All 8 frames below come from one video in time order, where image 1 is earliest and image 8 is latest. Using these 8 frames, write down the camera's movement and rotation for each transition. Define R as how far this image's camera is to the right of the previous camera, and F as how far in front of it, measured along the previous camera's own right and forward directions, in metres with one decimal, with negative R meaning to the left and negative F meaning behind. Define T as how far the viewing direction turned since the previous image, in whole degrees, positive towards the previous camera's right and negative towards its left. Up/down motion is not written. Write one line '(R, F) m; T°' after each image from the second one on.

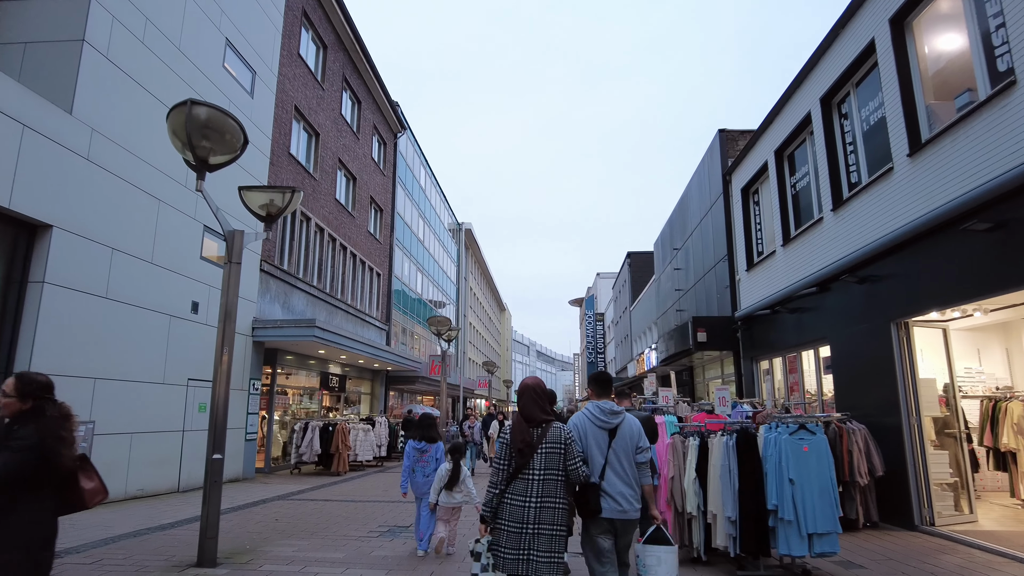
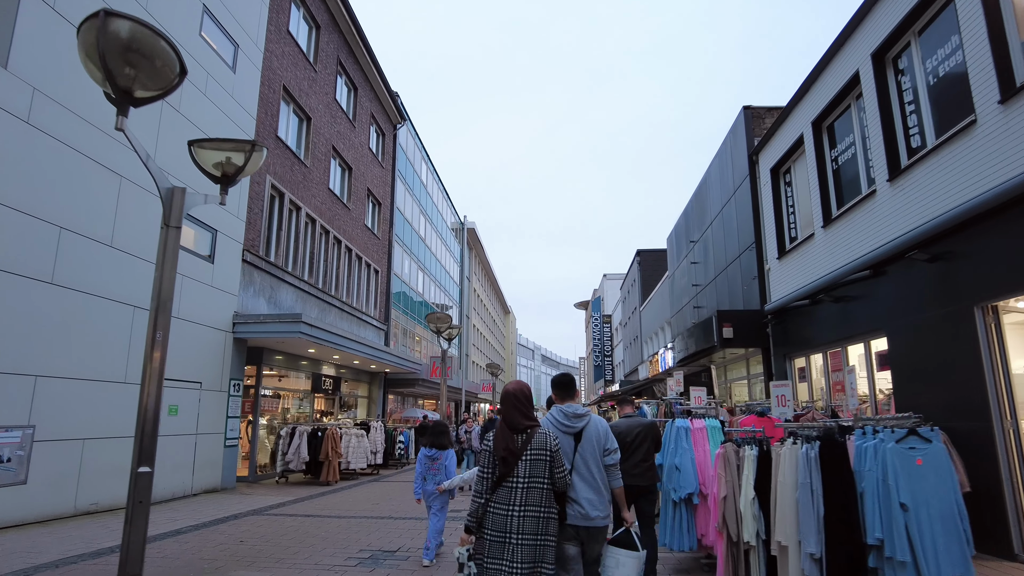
(0.0, +1.3) m; 0°
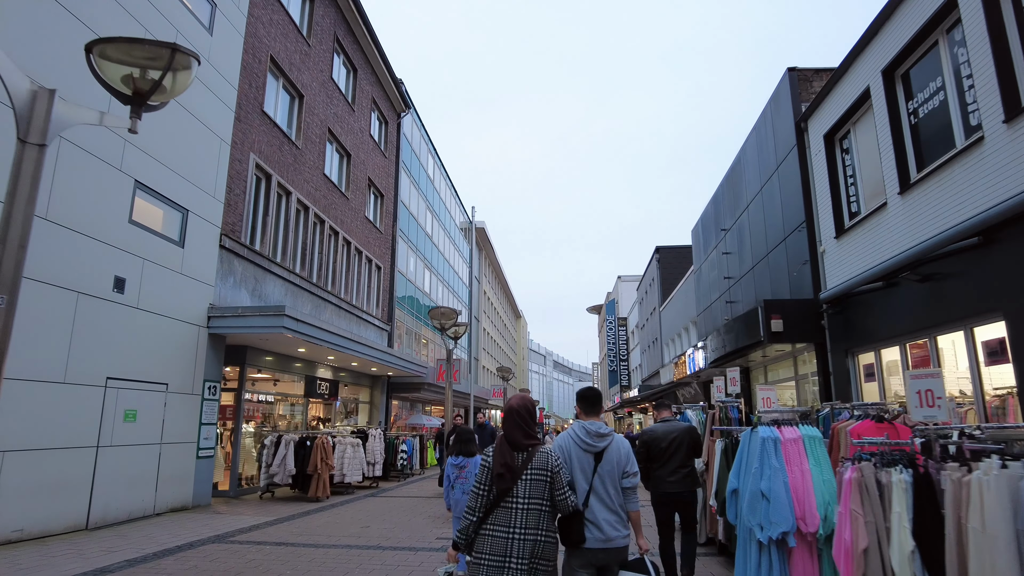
(0.0, +1.8) m; -1°
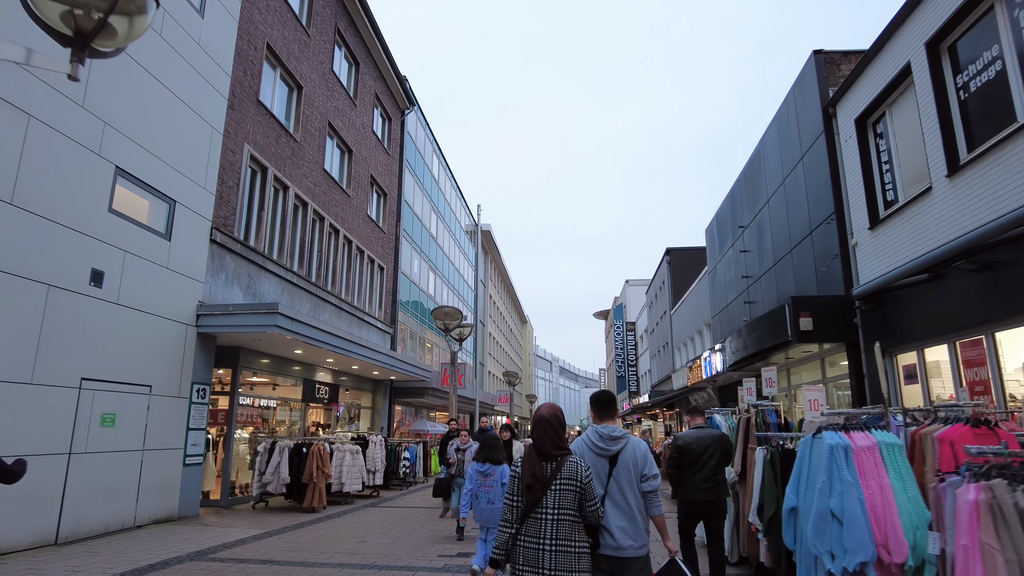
(0.0, +0.8) m; 0°
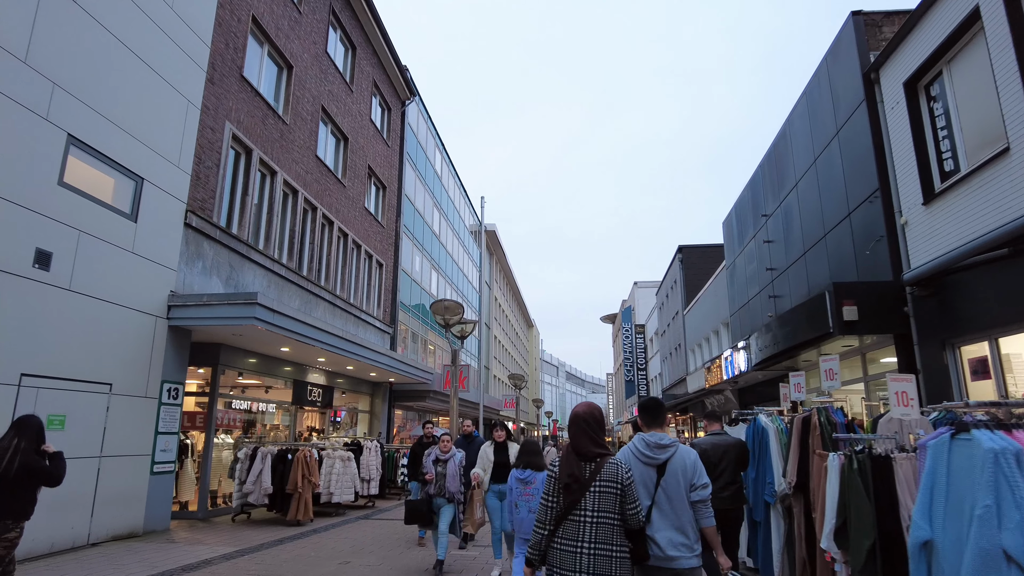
(0.0, +1.2) m; -1°
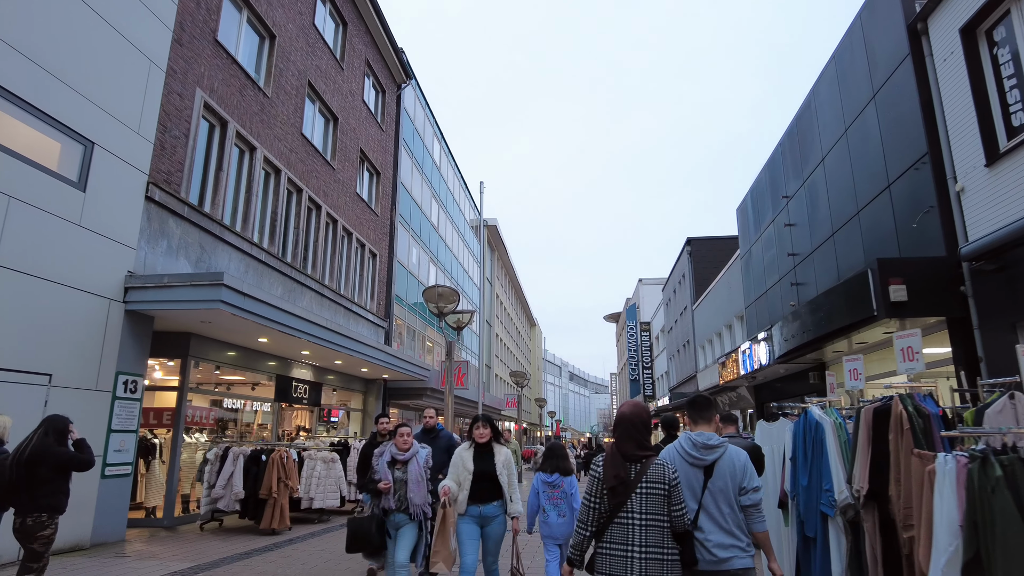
(0.0, +1.2) m; 0°
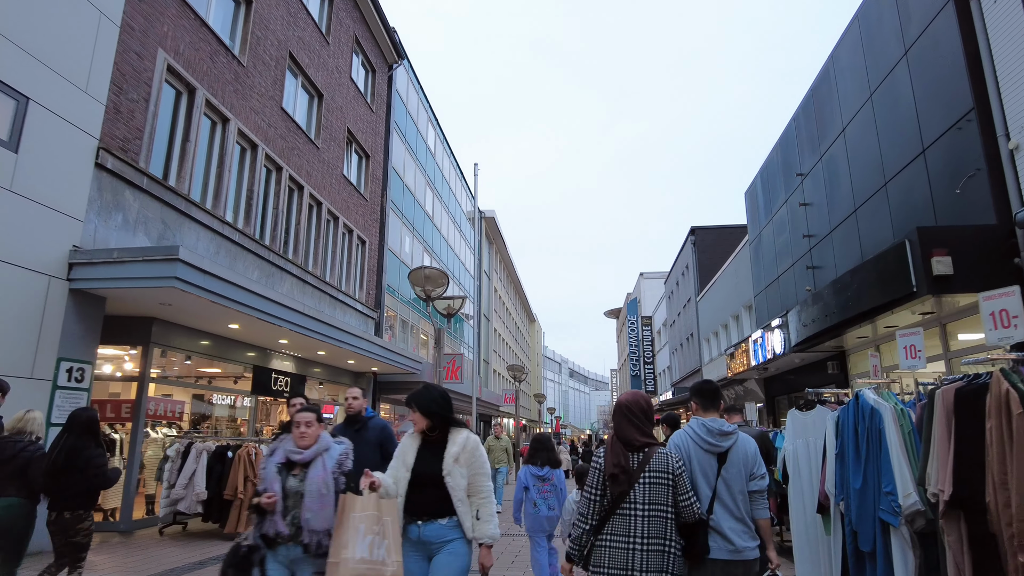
(+0.1, +1.0) m; 0°
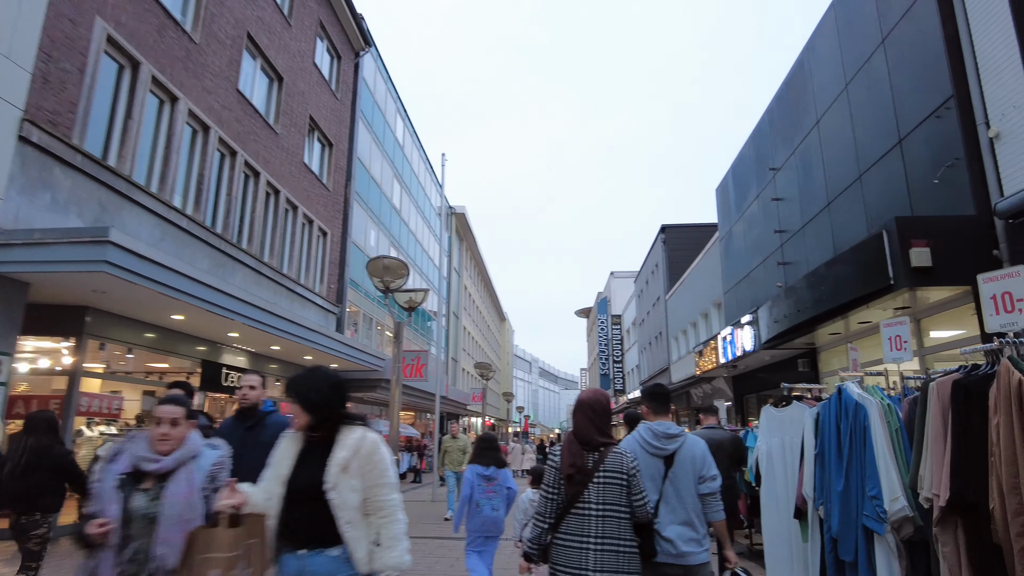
(+0.1, +0.5) m; +2°
